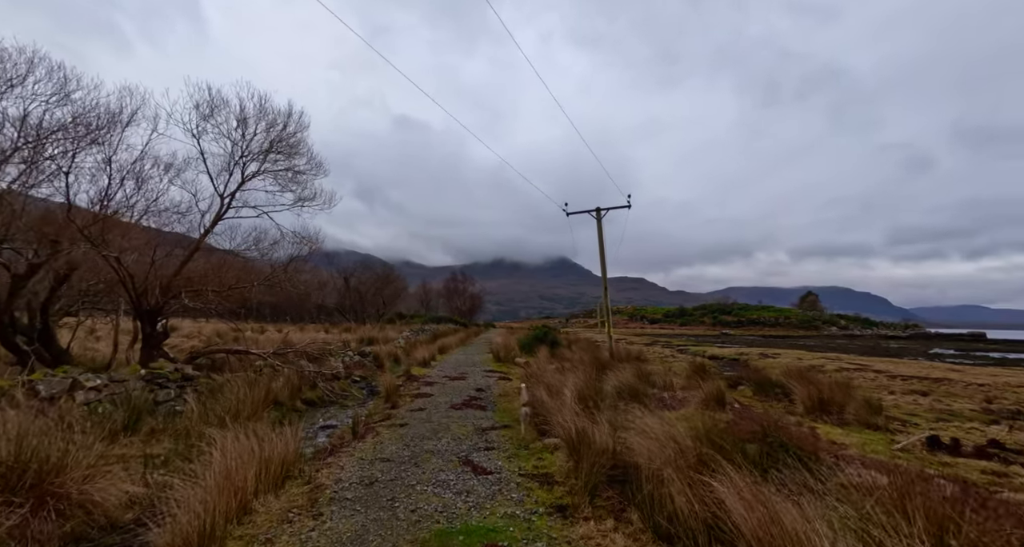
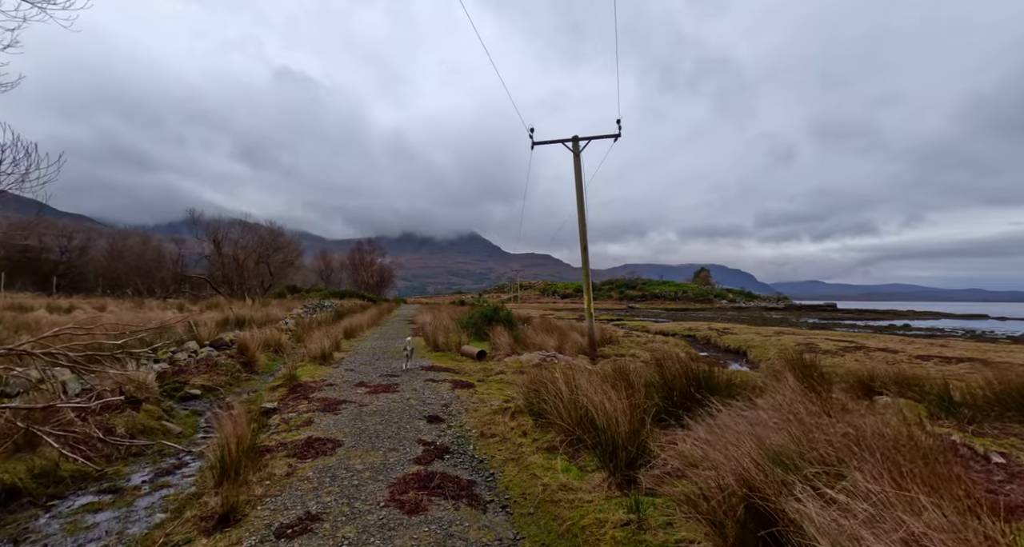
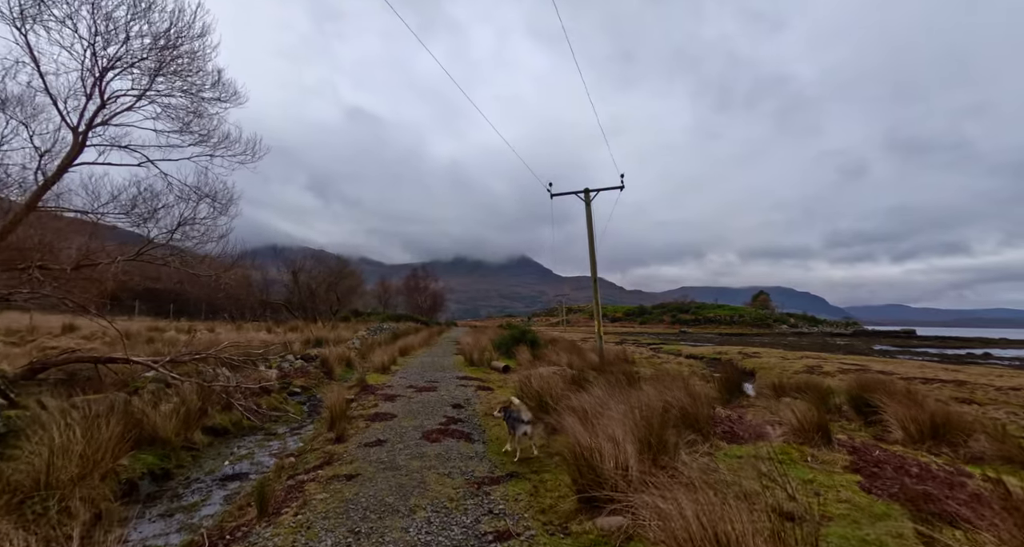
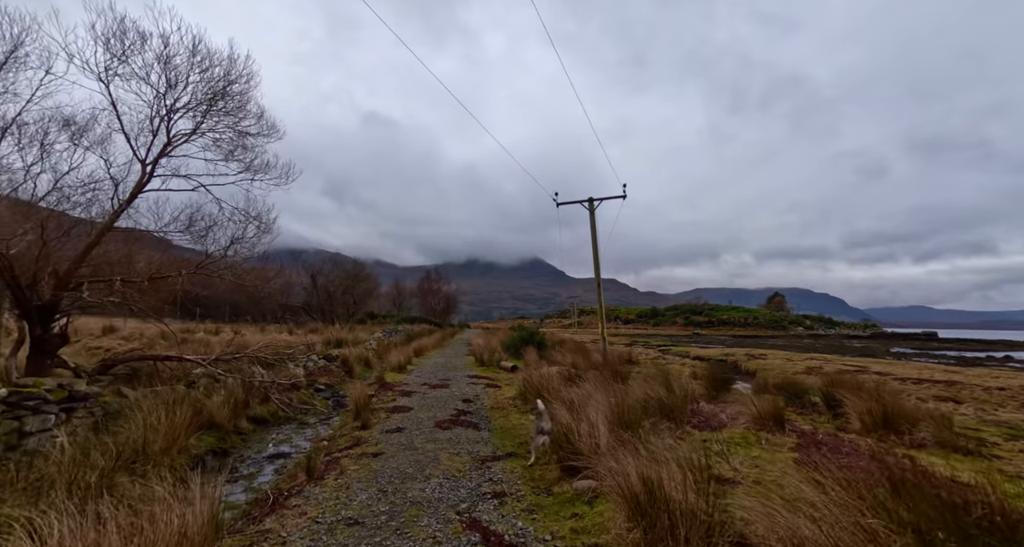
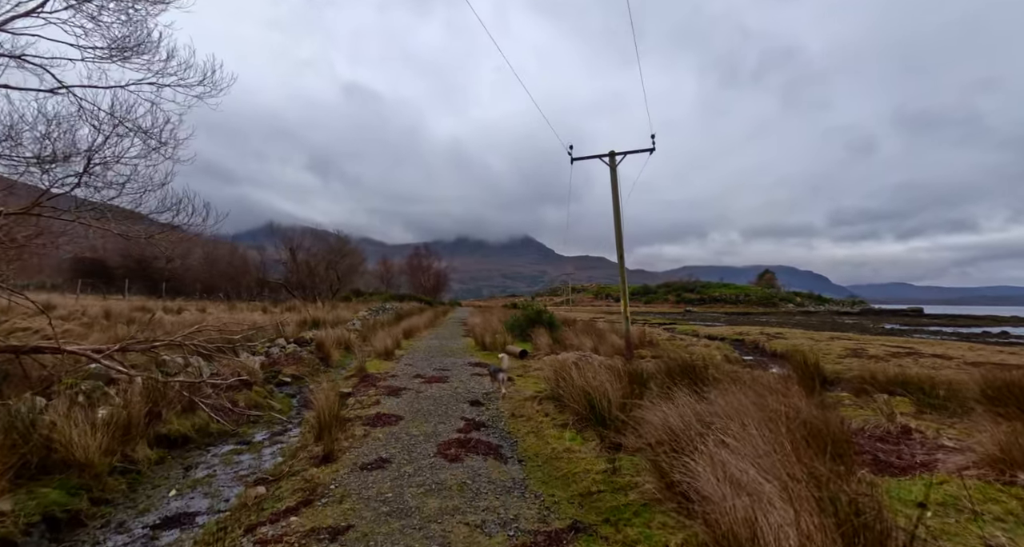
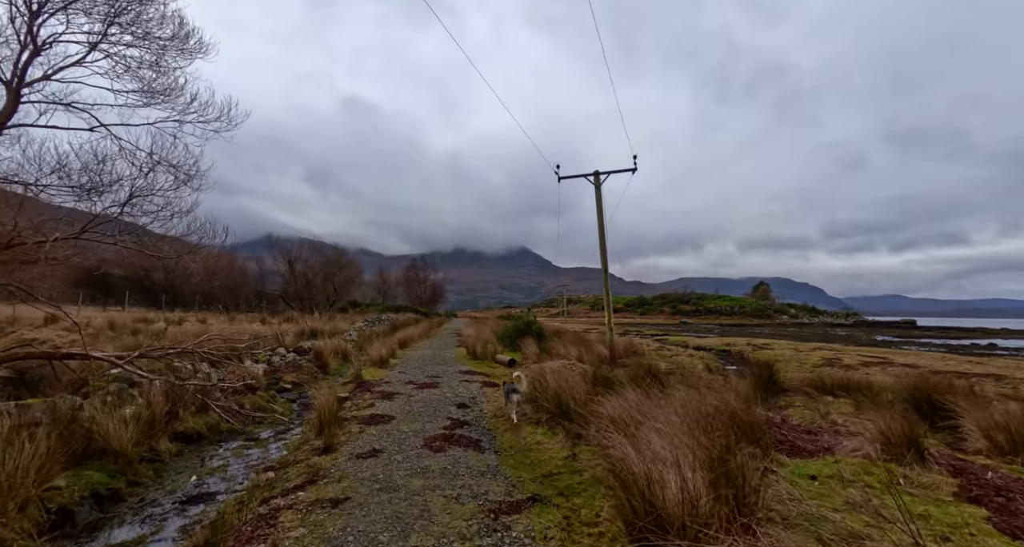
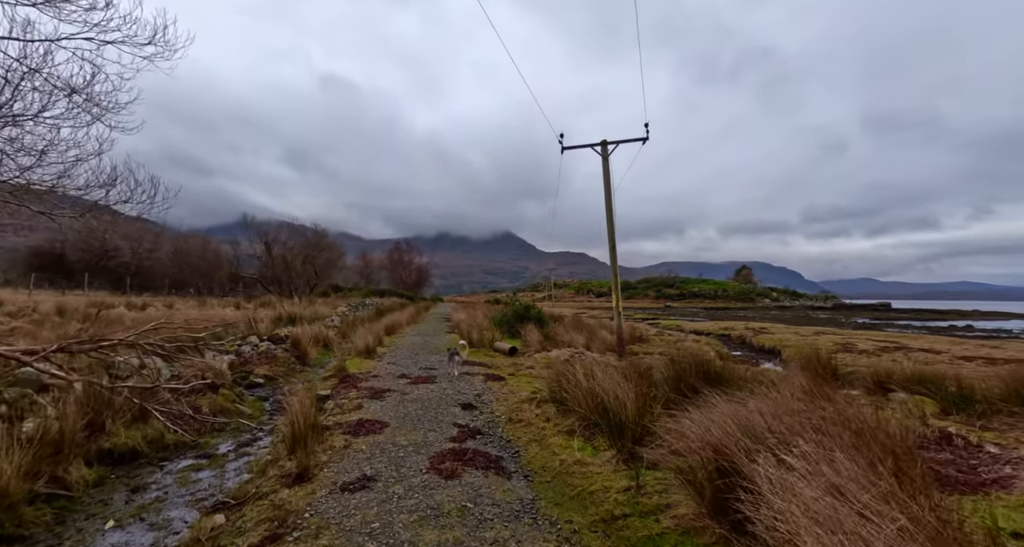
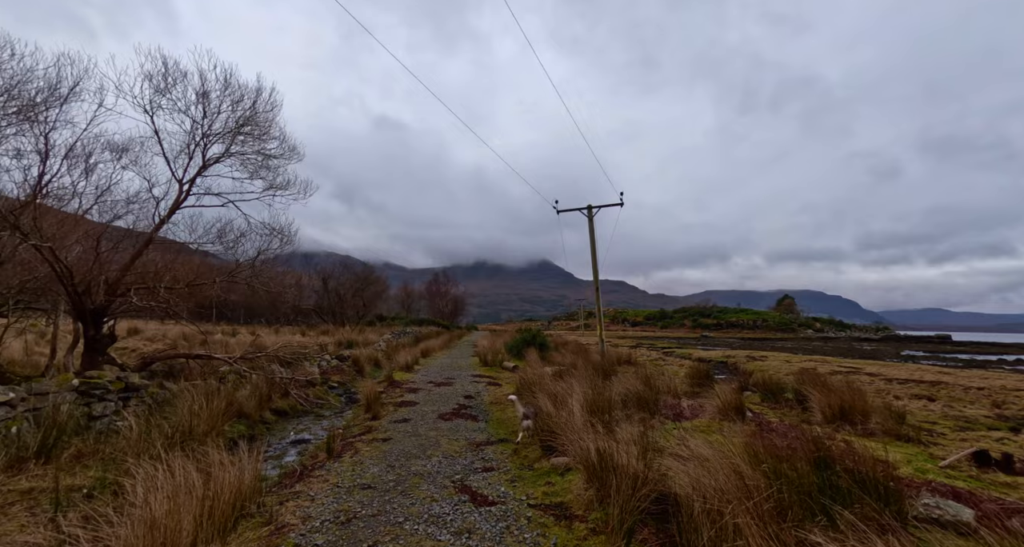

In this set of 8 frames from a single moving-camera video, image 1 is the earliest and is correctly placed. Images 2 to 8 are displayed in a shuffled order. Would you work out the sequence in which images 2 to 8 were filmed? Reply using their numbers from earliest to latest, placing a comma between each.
8, 4, 3, 6, 5, 7, 2
